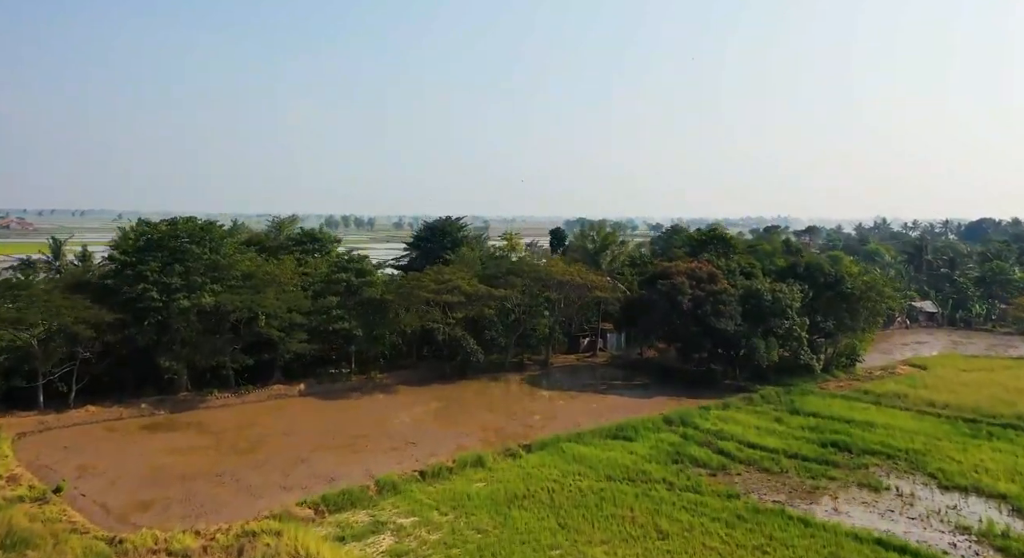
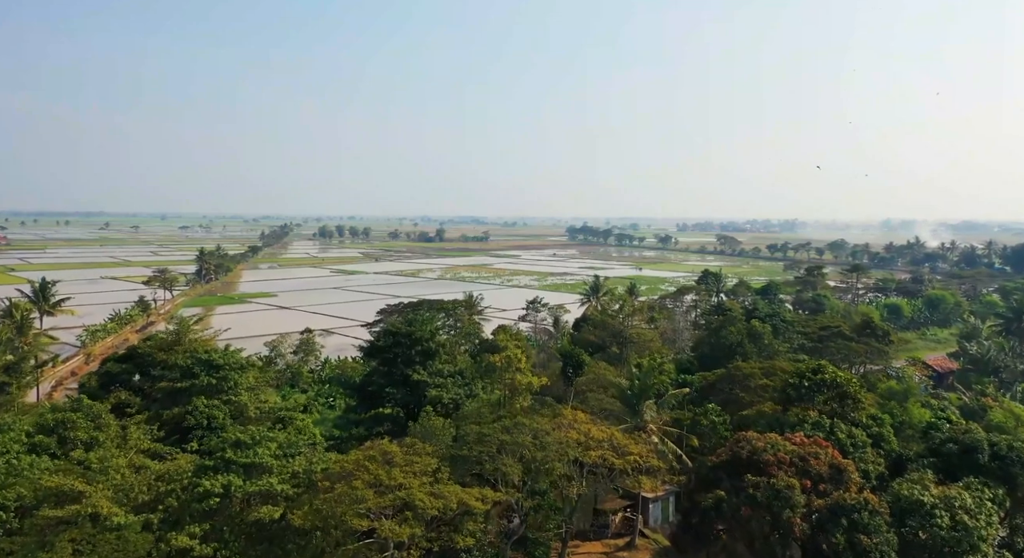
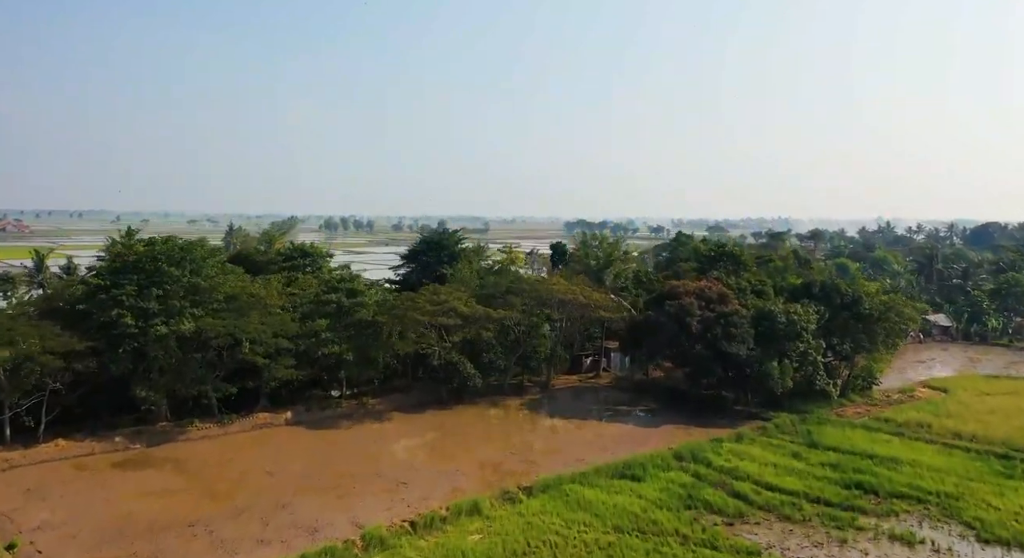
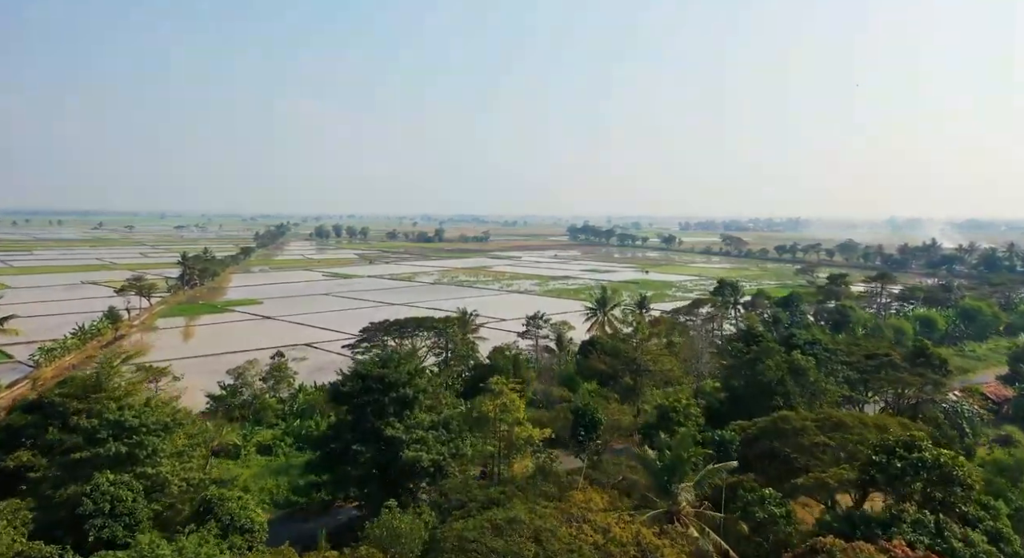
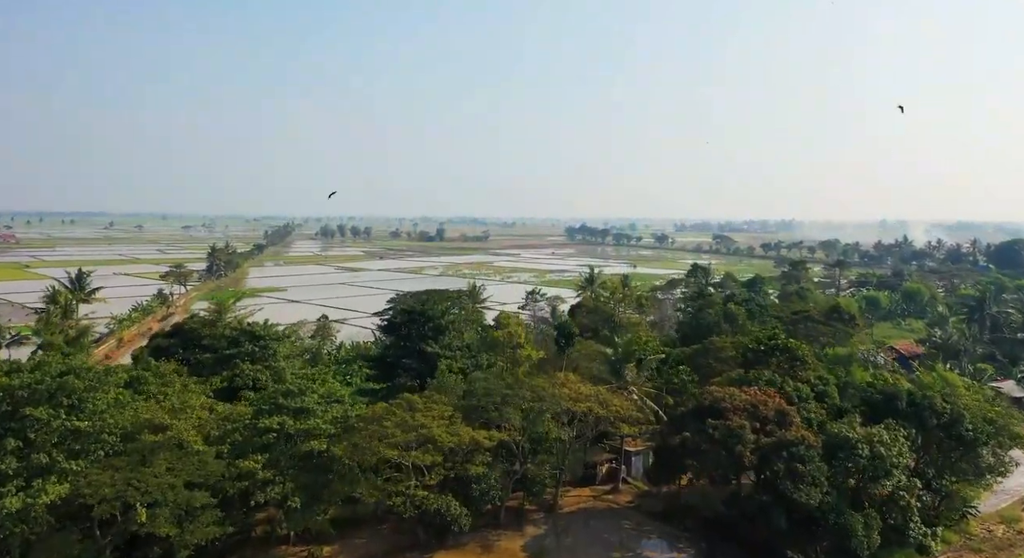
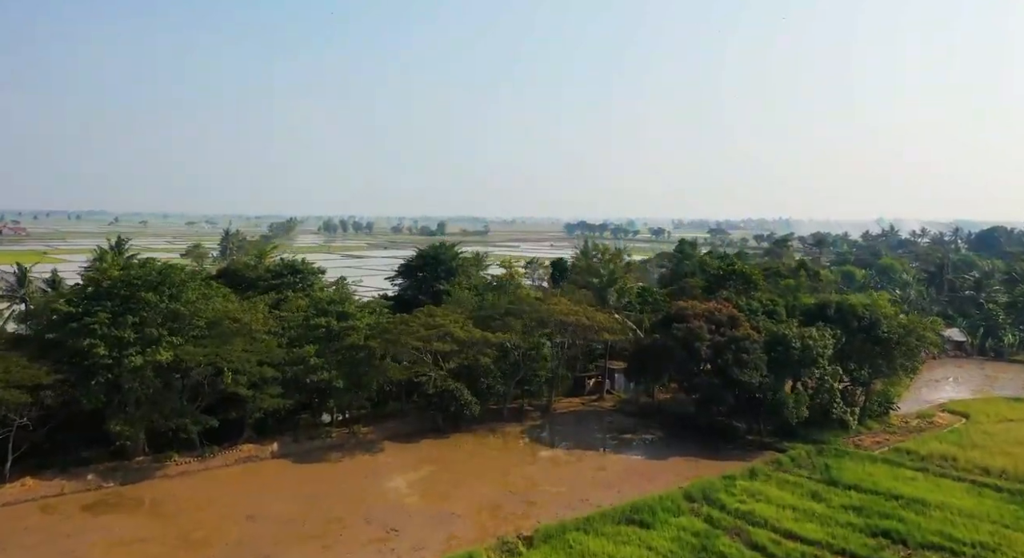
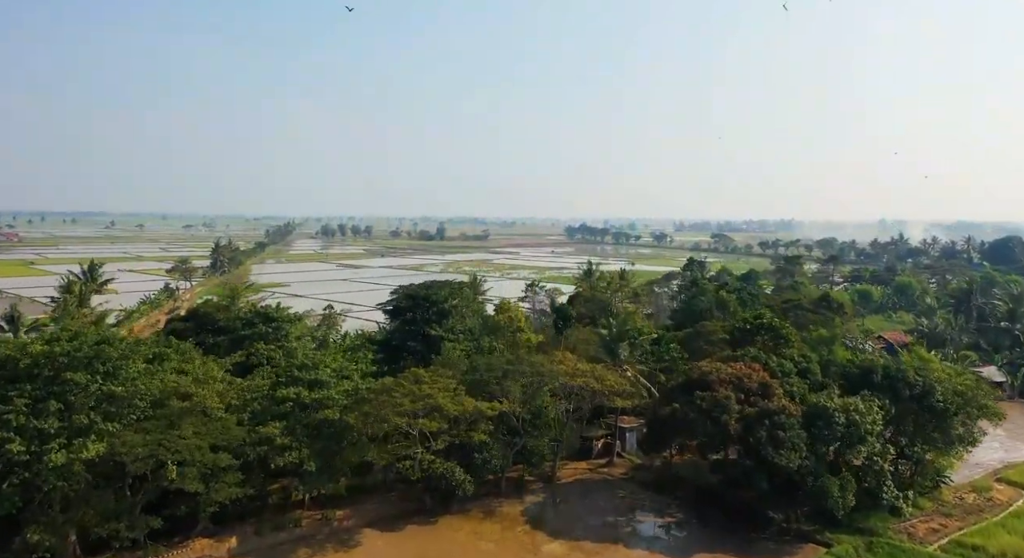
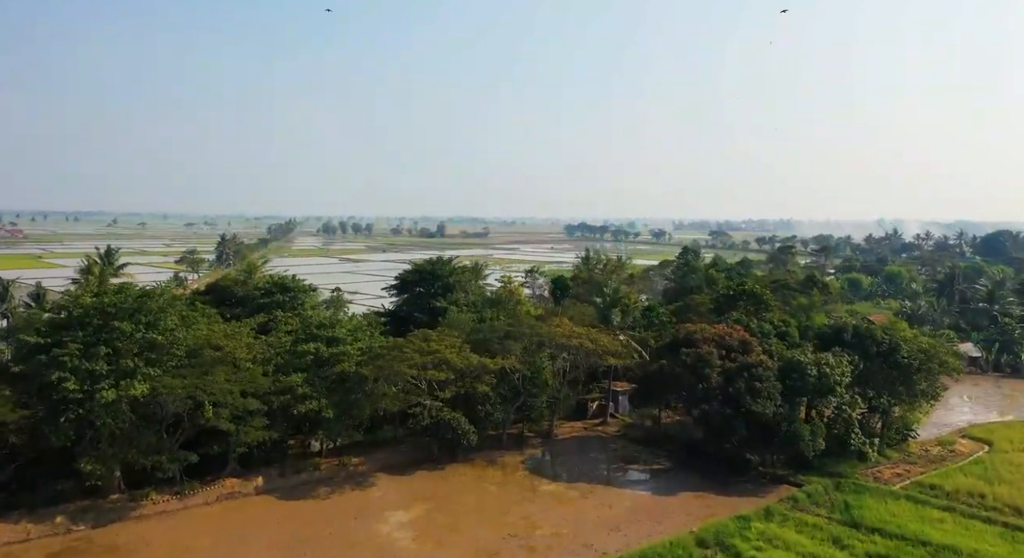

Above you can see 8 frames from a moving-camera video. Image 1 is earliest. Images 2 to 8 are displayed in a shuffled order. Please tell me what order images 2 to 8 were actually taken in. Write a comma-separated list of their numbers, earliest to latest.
3, 6, 8, 7, 5, 2, 4
